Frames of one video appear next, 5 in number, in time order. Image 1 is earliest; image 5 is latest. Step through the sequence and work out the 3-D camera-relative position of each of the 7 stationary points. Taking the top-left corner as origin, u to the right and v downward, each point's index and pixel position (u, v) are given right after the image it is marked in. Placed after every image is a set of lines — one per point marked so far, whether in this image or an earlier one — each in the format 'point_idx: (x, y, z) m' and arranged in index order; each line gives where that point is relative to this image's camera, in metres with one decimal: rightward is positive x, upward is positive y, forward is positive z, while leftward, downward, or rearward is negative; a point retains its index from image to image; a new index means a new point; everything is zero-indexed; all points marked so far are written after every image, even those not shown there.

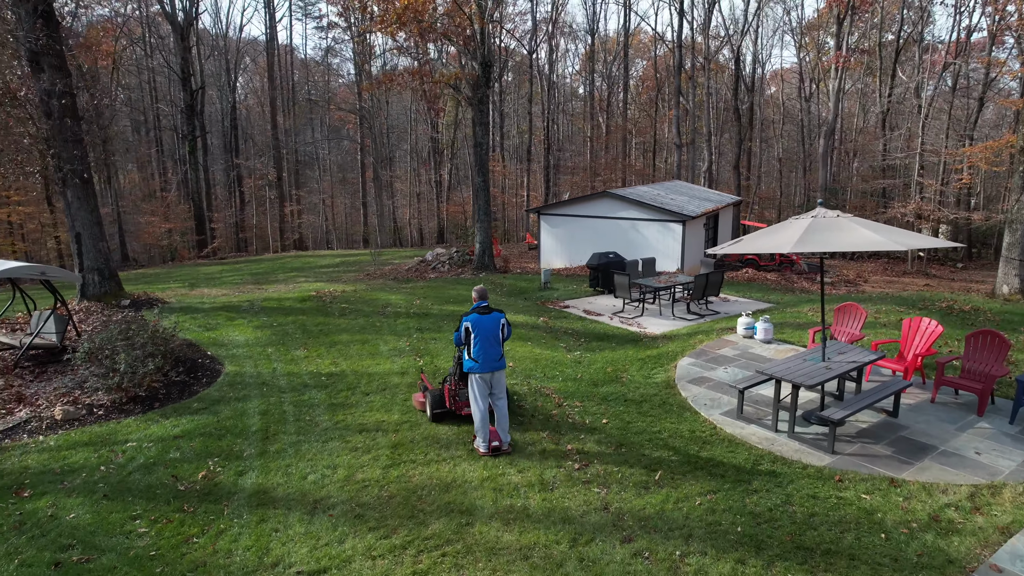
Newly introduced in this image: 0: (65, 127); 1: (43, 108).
0: (-7.3, +2.6, +10.7) m
1: (-7.5, +2.9, +10.6) m
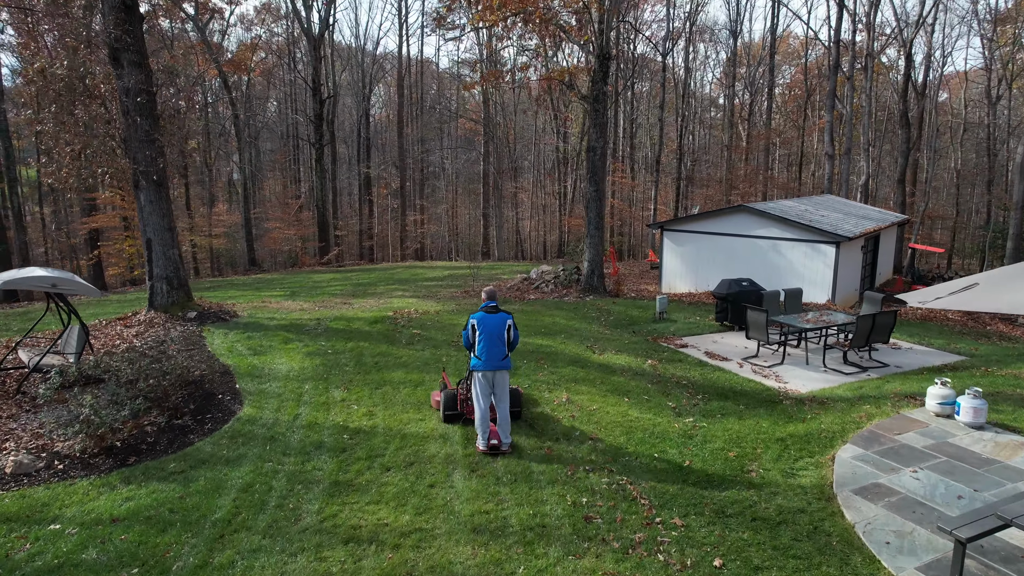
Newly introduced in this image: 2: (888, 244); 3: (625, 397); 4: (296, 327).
0: (-5.7, +2.4, +10.1) m
1: (-6.0, +2.7, +10.0) m
2: (+11.1, +1.3, +19.4) m
3: (+1.2, -1.1, +6.9) m
4: (-3.3, -0.6, +10.0) m
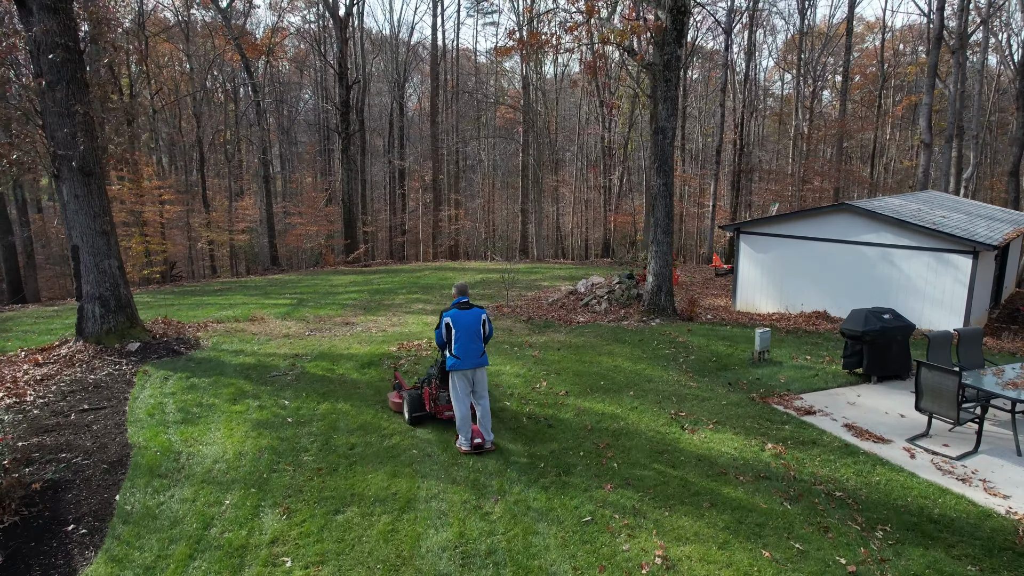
0: (-5.1, +2.2, +7.5) m
1: (-5.4, +2.5, +7.4) m
2: (+12.1, +0.9, +15.9) m
3: (+1.5, -1.5, +4.0) m
4: (-2.8, -0.9, +7.3) m
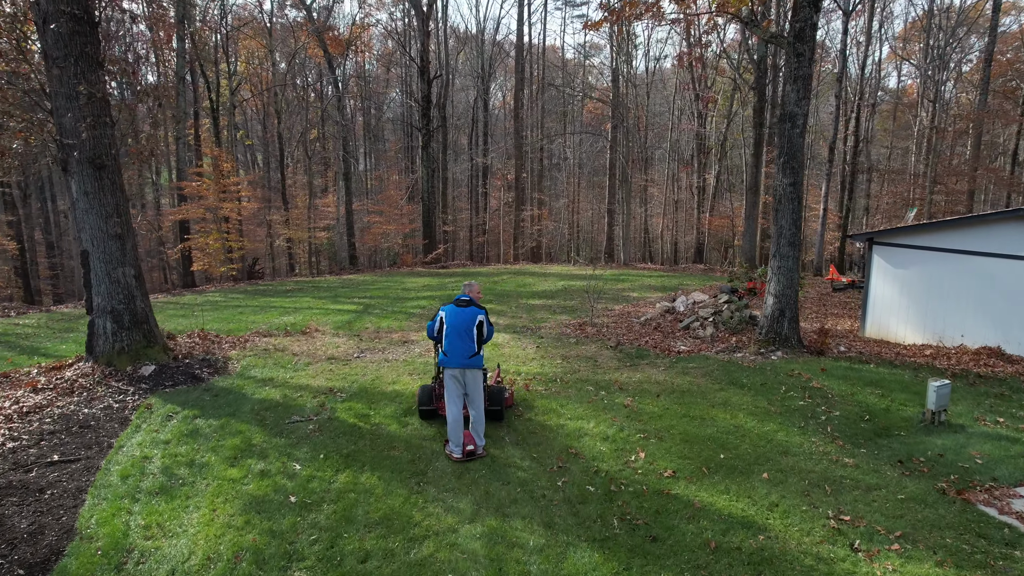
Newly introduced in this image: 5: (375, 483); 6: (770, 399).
0: (-4.3, +2.0, +6.3) m
1: (-4.5, +2.3, +6.3) m
2: (+13.8, +0.3, +12.5) m
3: (+1.8, -1.8, +2.1) m
4: (-2.0, -1.1, +5.9) m
5: (-0.9, -1.3, +4.5) m
6: (+2.6, -1.1, +6.6) m
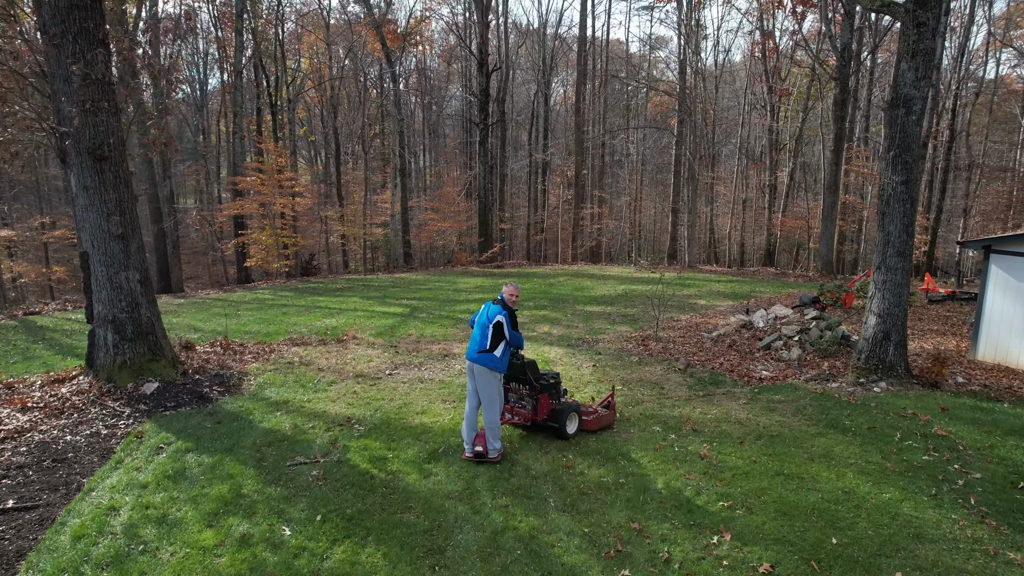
0: (-3.8, +2.0, +5.6) m
1: (-4.1, +2.3, +5.6) m
2: (+14.7, -0.1, +10.2) m
3: (+1.7, -2.0, +0.8) m
4: (-1.7, -1.2, +4.9) m
5: (-0.7, -1.4, +3.5) m
6: (+3.0, -1.3, +5.2) m
